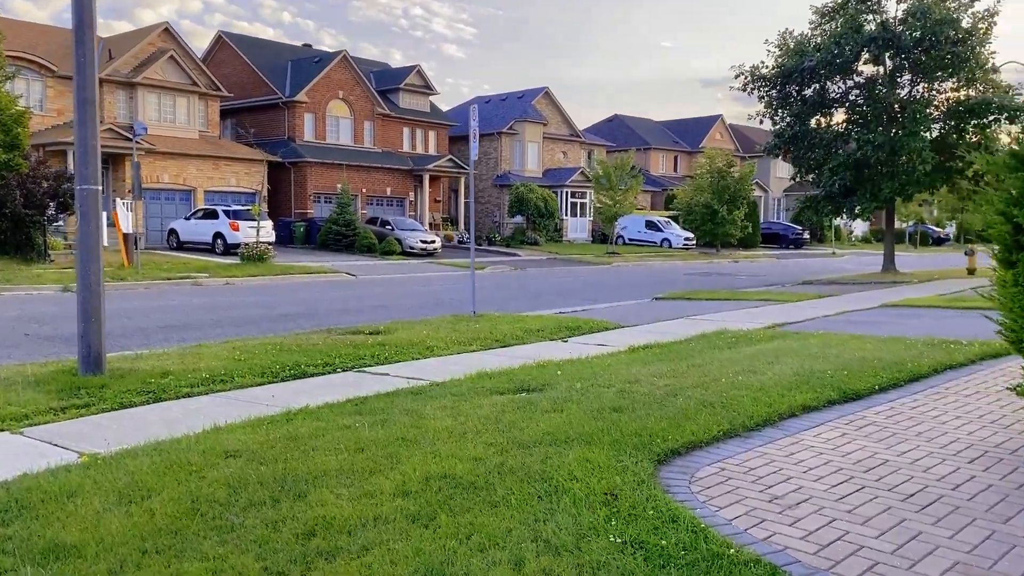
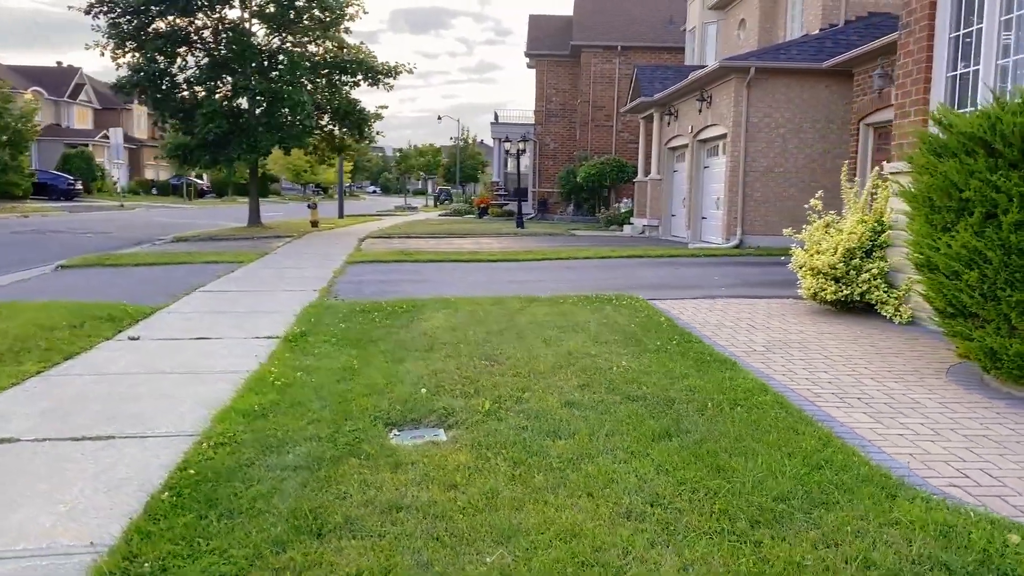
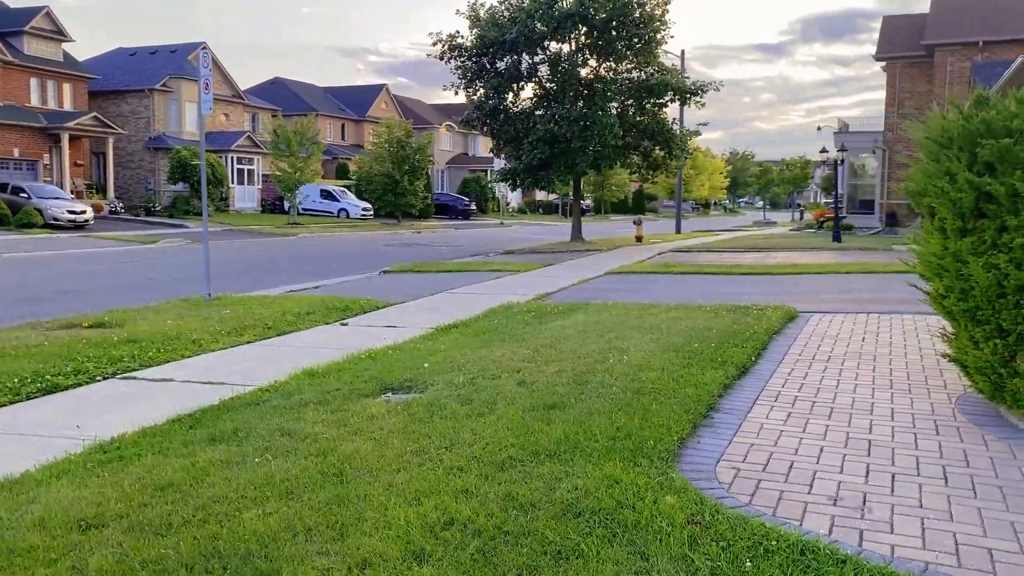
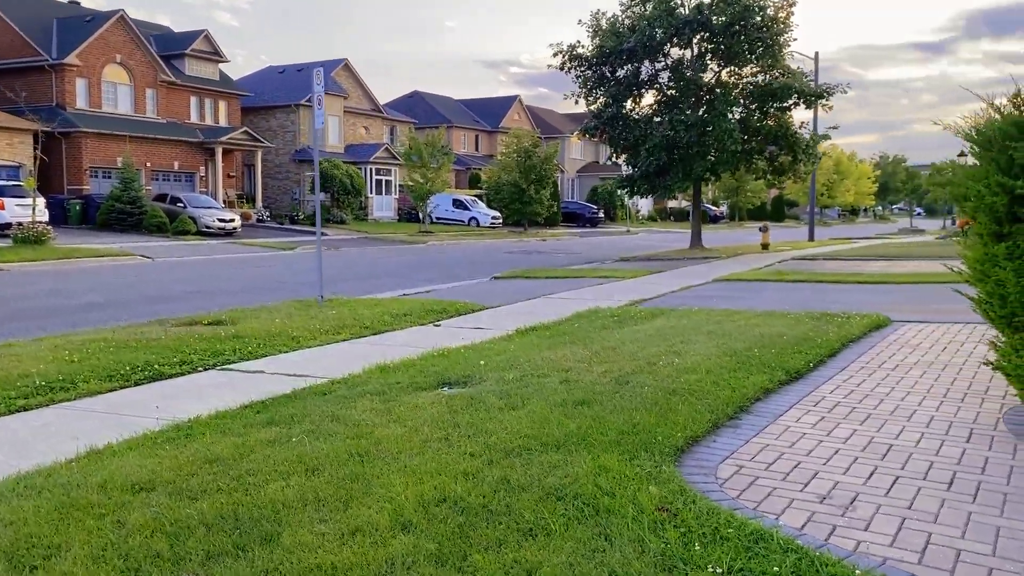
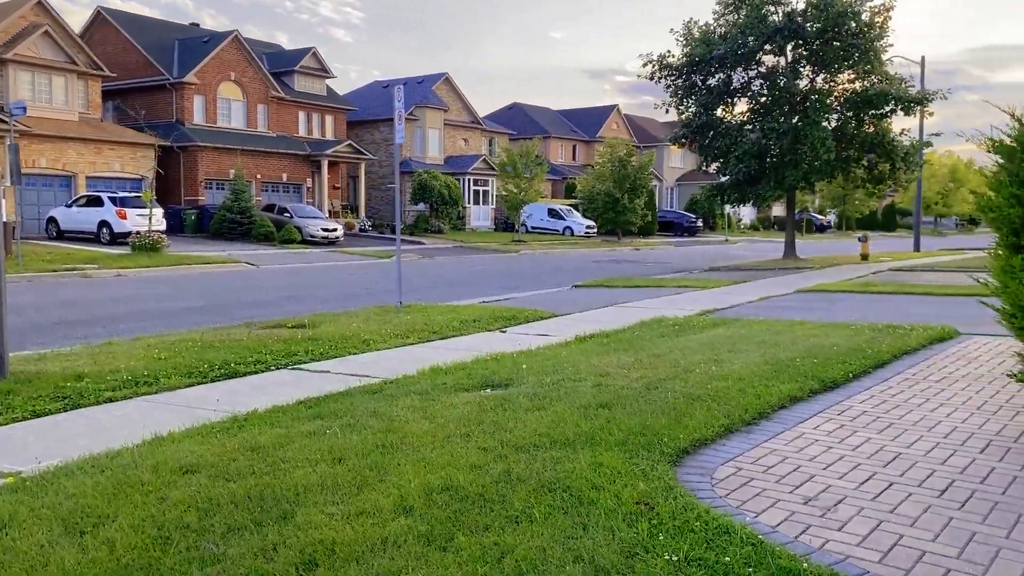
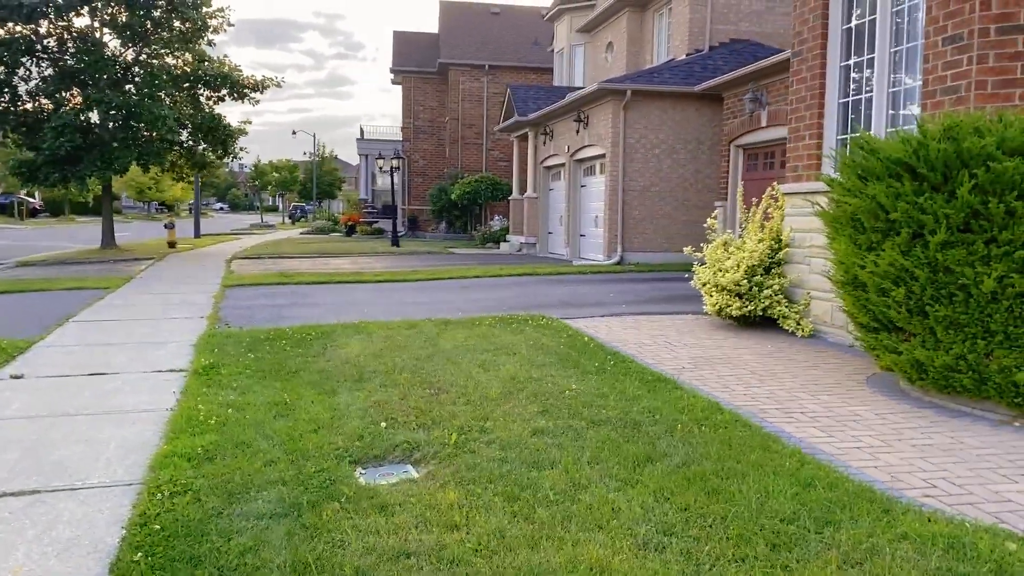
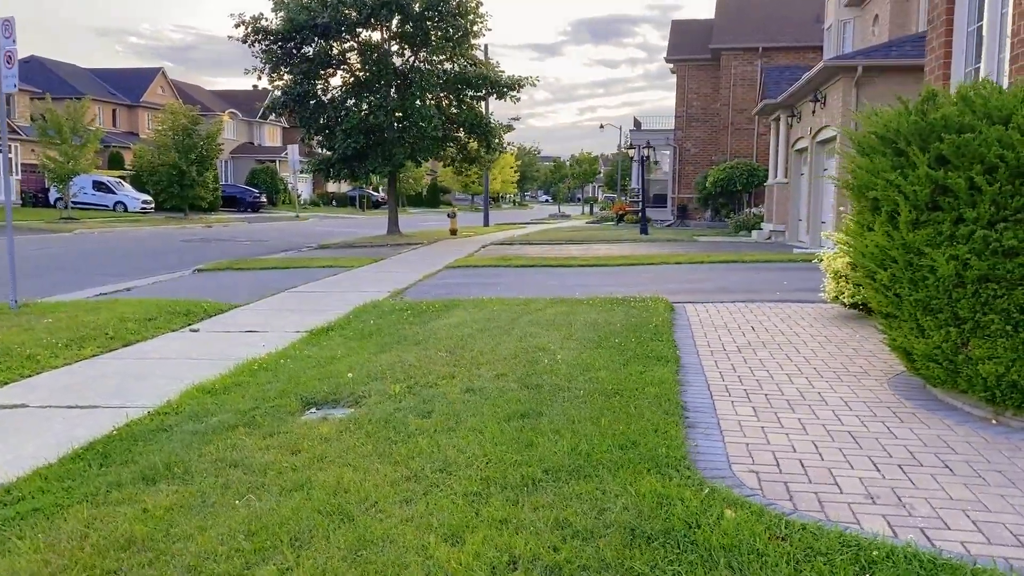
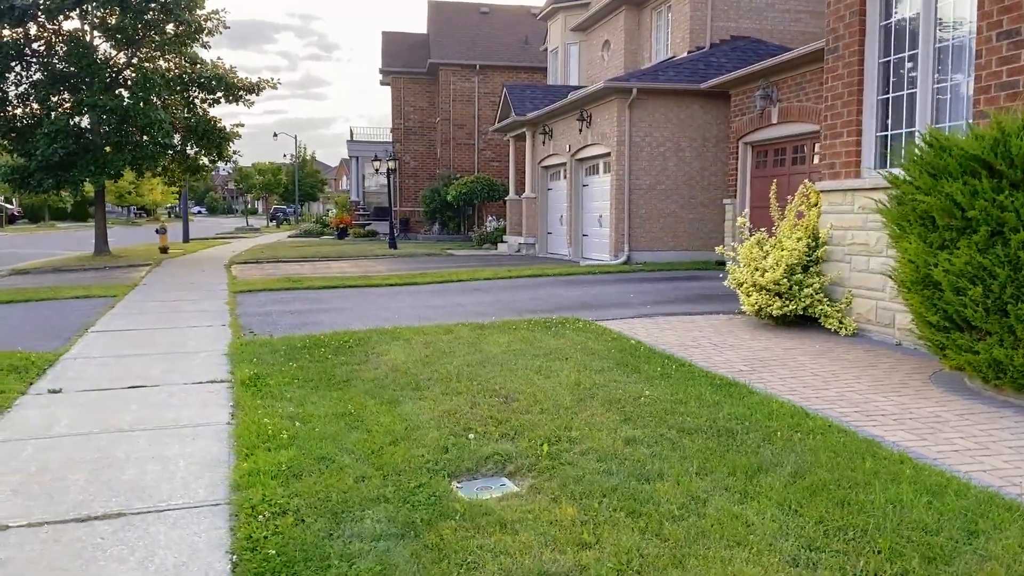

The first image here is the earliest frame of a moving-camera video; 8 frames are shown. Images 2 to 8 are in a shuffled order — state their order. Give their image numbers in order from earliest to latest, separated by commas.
5, 4, 3, 7, 2, 6, 8
